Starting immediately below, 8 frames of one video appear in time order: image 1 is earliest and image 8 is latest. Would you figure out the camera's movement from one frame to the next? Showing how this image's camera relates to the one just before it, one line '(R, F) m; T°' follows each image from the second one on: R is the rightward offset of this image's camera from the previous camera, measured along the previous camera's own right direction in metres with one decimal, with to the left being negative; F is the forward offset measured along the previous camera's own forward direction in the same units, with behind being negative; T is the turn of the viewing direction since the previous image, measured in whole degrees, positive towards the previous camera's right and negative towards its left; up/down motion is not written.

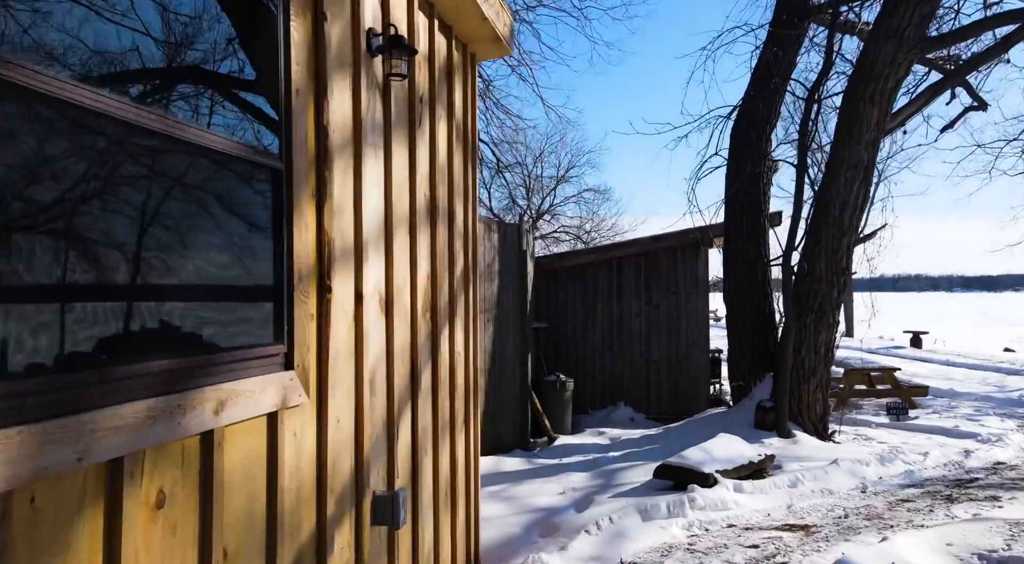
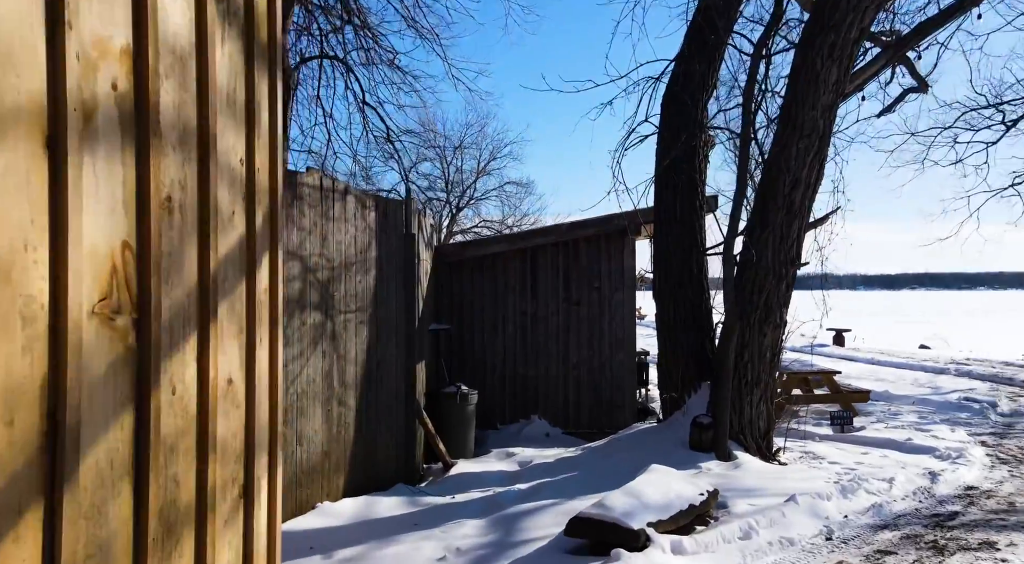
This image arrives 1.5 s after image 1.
(+0.3, +1.3) m; +6°
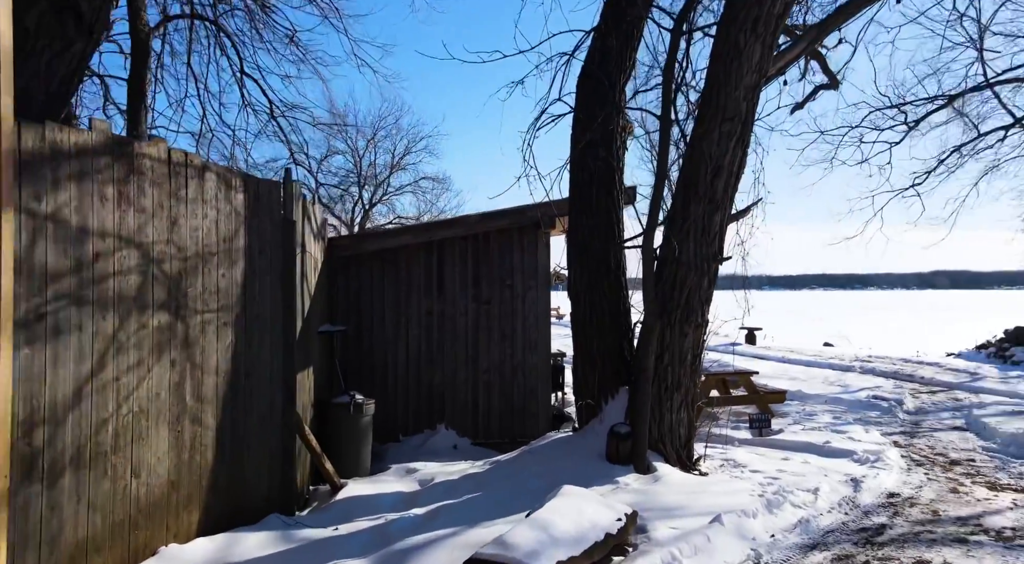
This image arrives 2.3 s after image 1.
(+0.2, +0.6) m; +7°
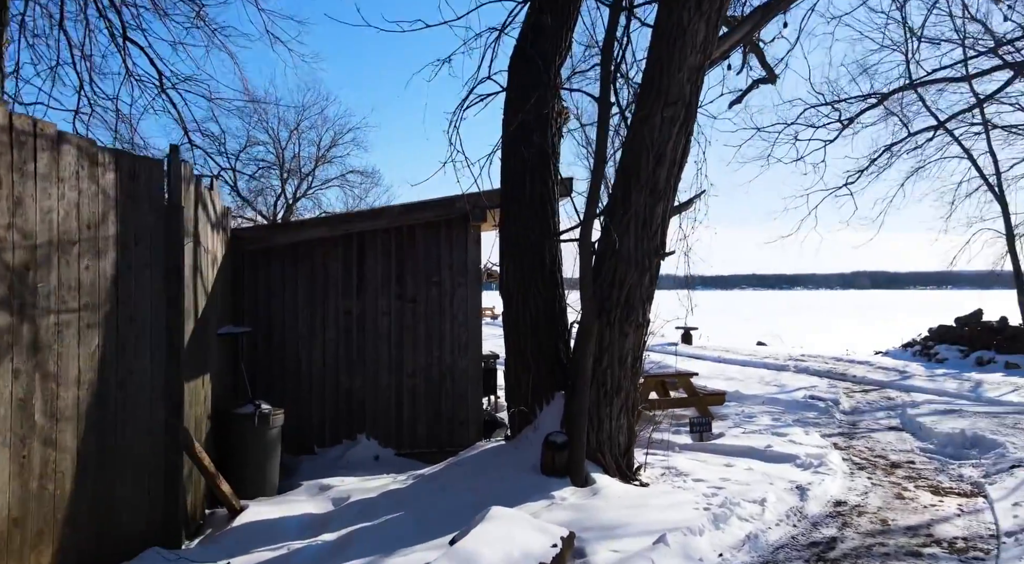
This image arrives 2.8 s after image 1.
(+0.1, +0.5) m; +5°
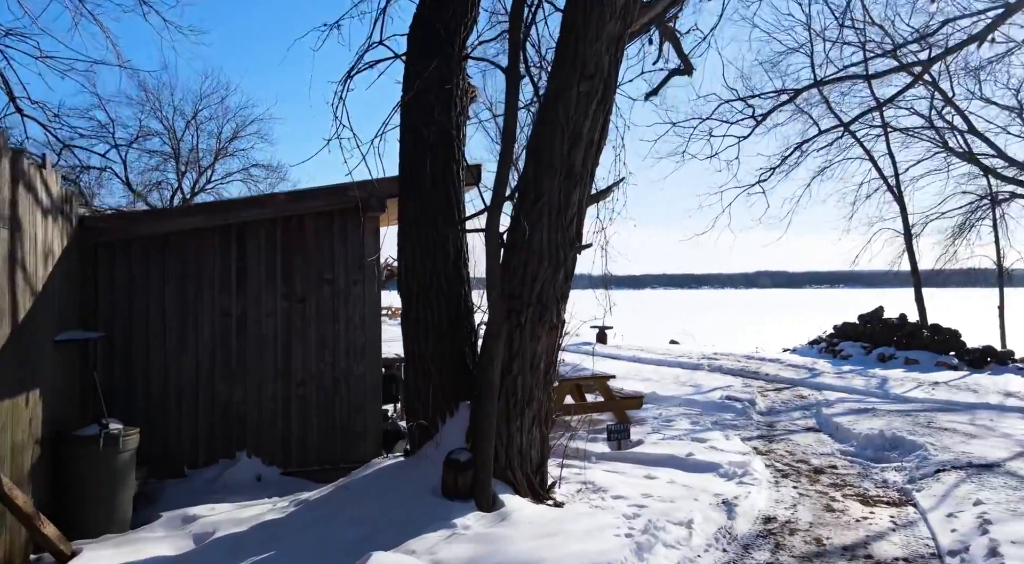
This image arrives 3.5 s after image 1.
(+0.1, +0.6) m; +7°
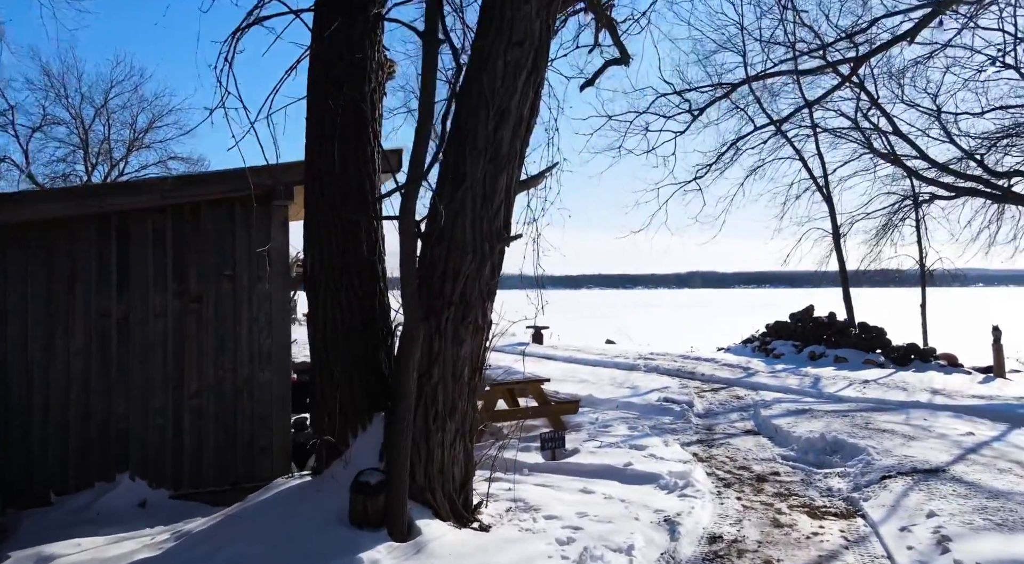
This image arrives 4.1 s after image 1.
(+0.1, +0.5) m; +5°
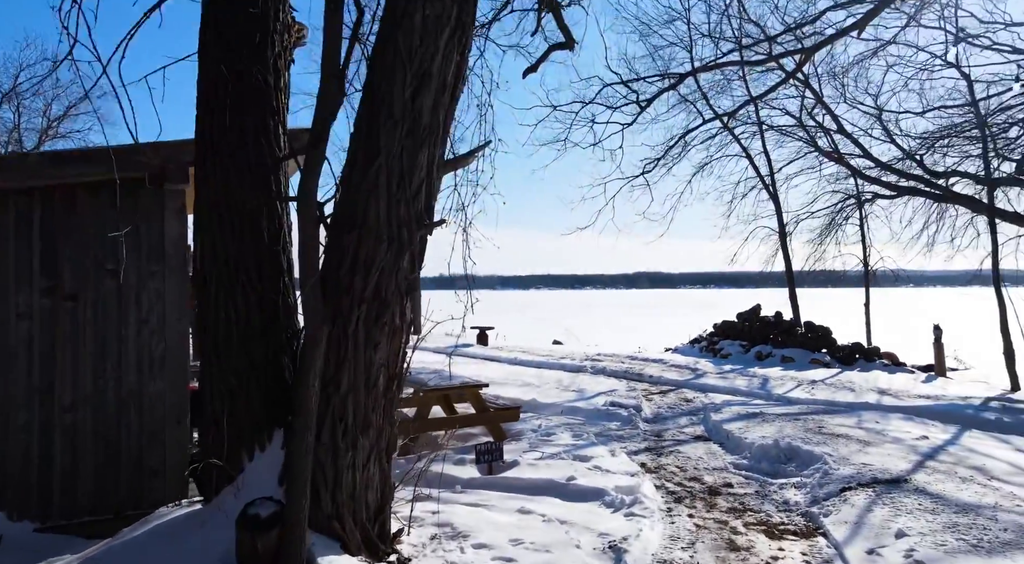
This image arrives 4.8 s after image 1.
(+0.1, +0.5) m; +4°
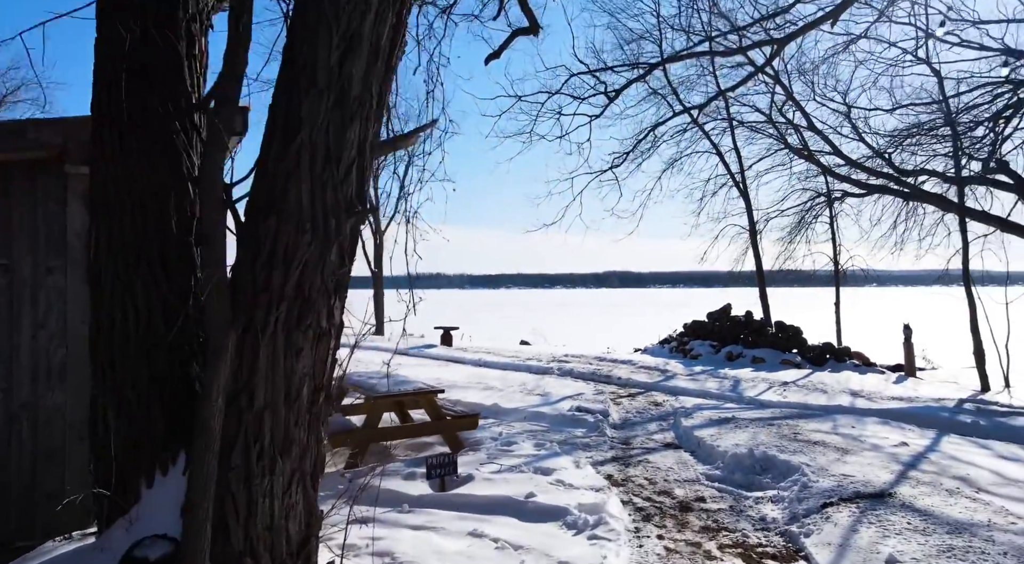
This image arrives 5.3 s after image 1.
(+0.1, +0.4) m; +3°
